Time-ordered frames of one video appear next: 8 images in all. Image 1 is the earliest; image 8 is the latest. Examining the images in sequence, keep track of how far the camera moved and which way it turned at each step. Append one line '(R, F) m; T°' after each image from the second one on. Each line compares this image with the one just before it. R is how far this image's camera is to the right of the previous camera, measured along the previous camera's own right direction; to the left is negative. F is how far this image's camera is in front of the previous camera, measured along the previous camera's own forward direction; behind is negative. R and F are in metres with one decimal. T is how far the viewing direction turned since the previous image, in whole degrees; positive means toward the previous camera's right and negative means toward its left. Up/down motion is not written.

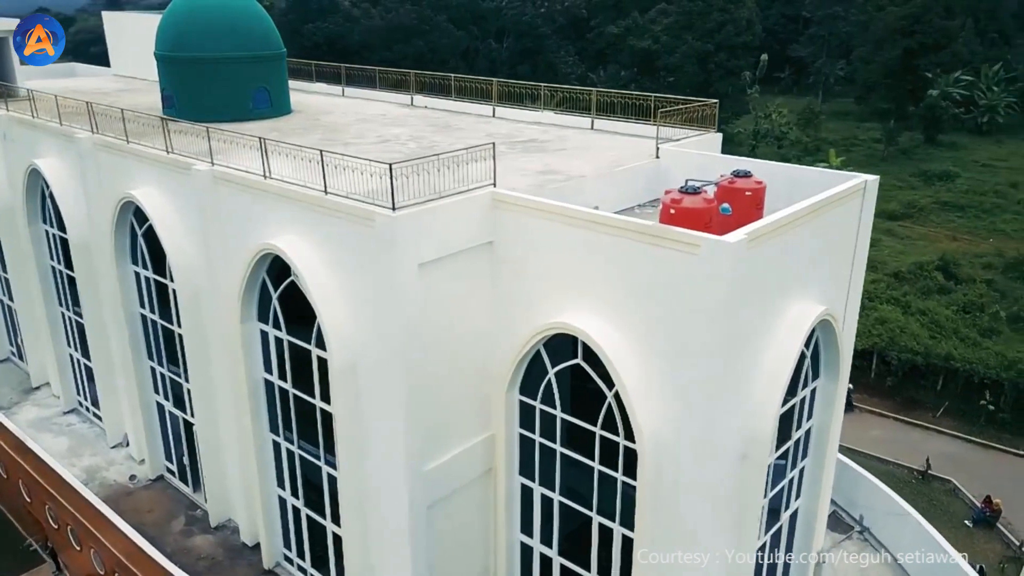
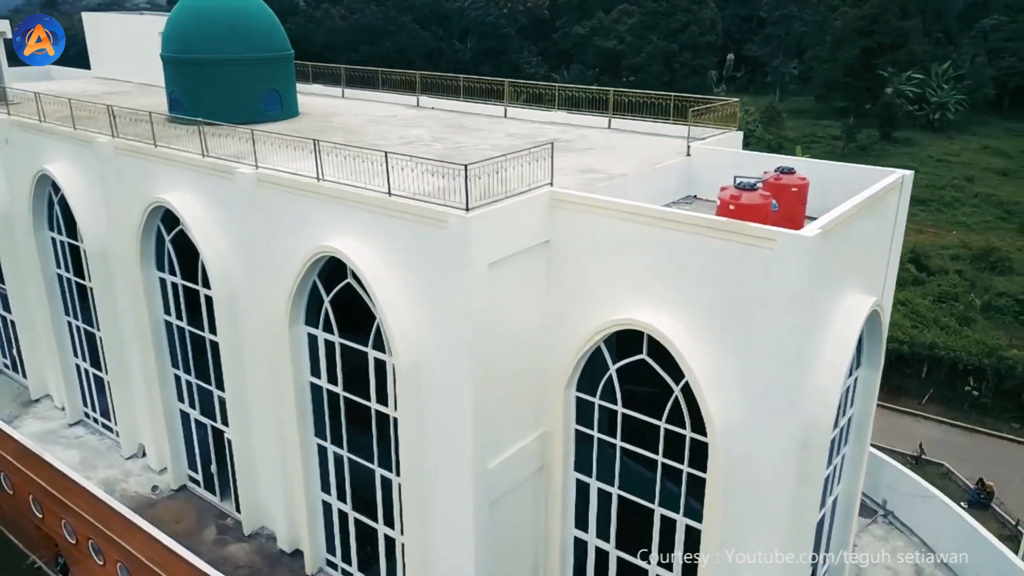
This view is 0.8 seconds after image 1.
(-1.4, -0.1) m; +3°
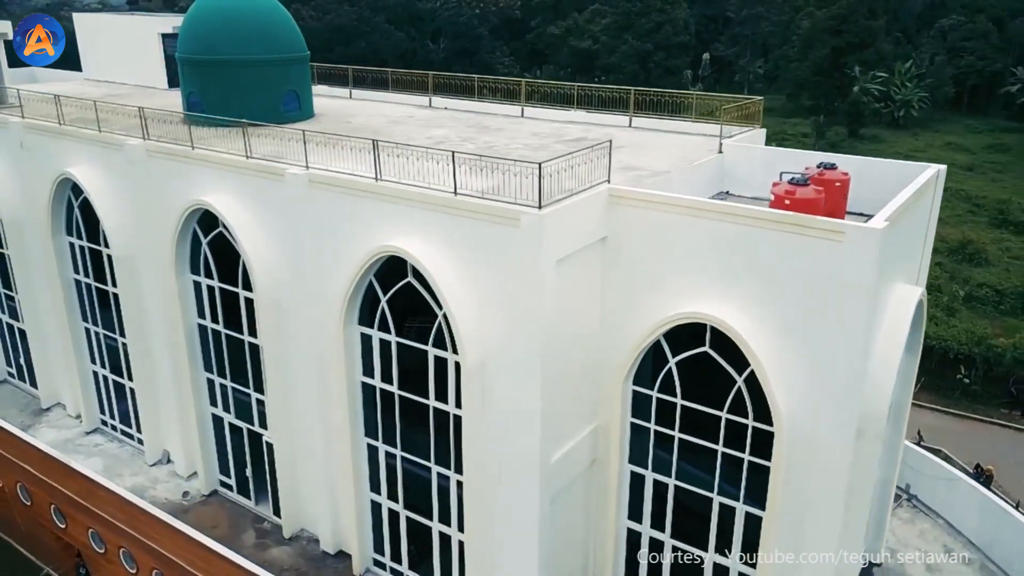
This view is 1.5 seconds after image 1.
(-1.3, -0.1) m; +3°
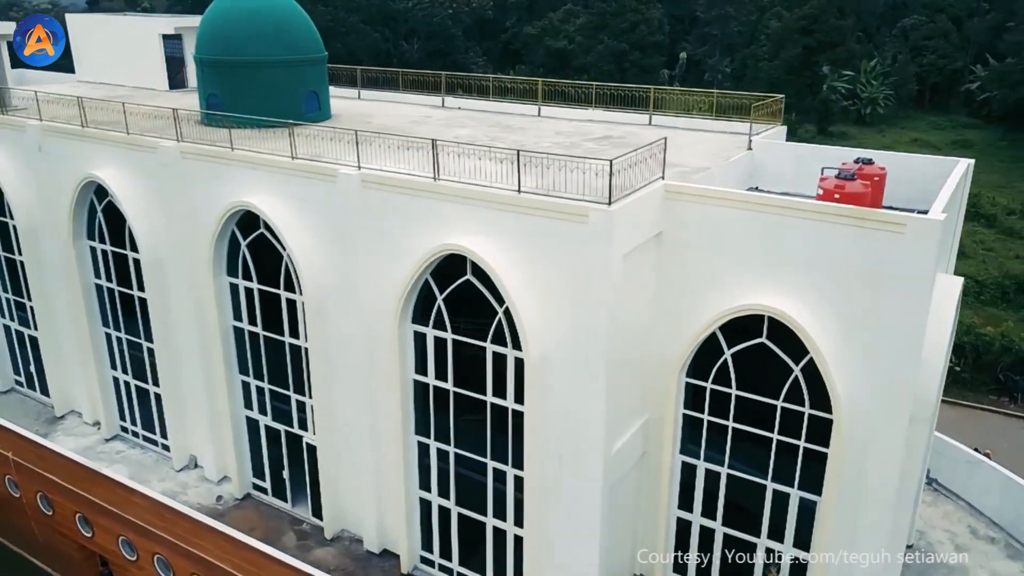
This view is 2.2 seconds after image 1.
(-1.3, -0.1) m; +3°
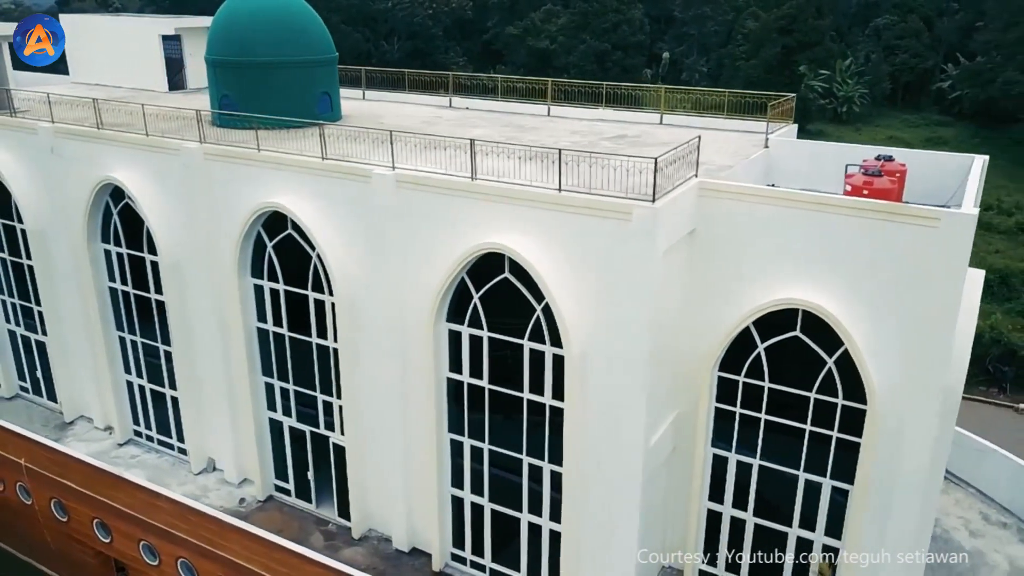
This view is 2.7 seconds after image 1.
(-0.9, -0.1) m; +2°
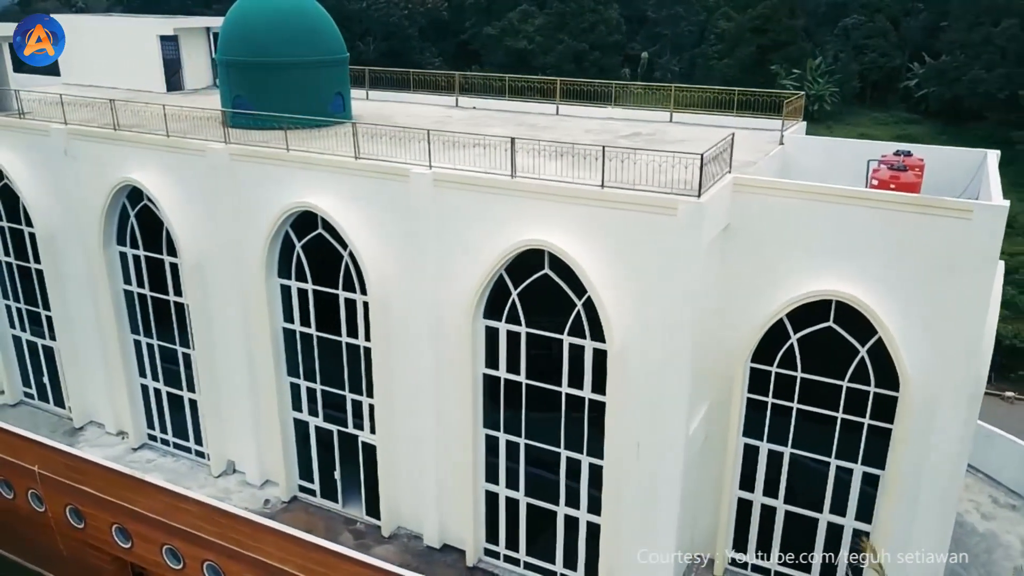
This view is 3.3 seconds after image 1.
(-1.0, -0.1) m; +2°
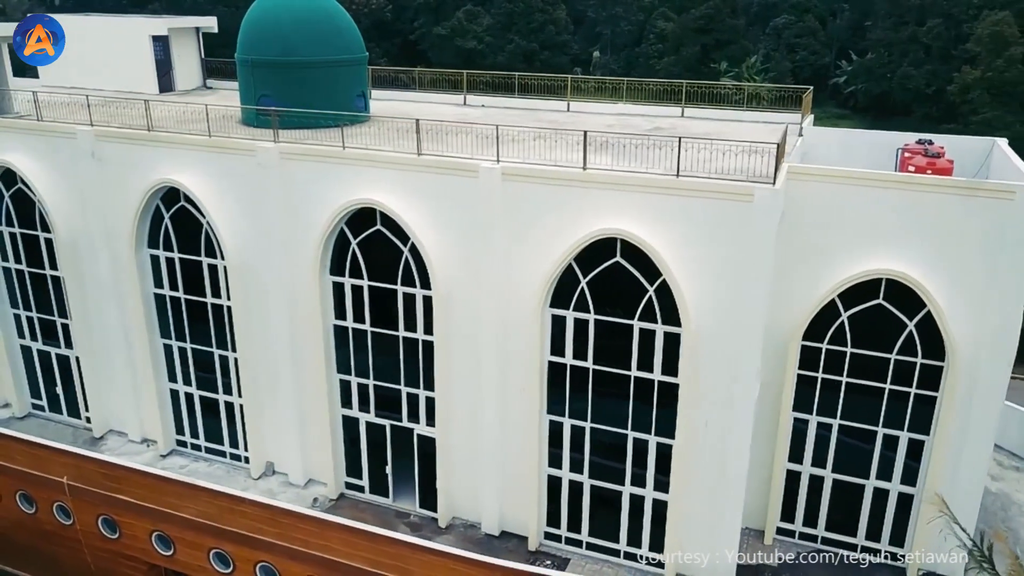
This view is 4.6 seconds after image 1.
(-2.1, -0.3) m; +5°
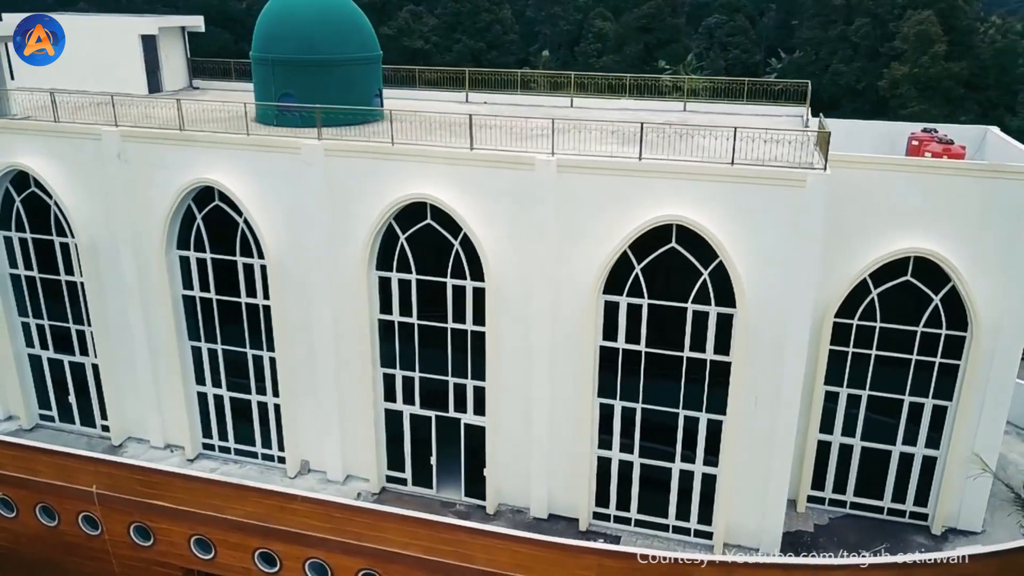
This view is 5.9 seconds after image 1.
(-2.0, -0.3) m; +5°
